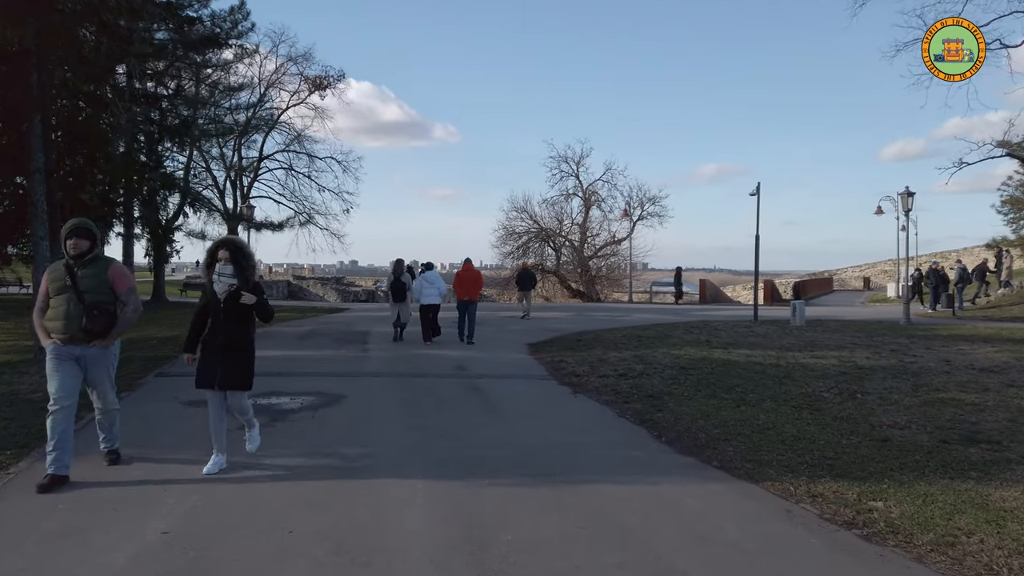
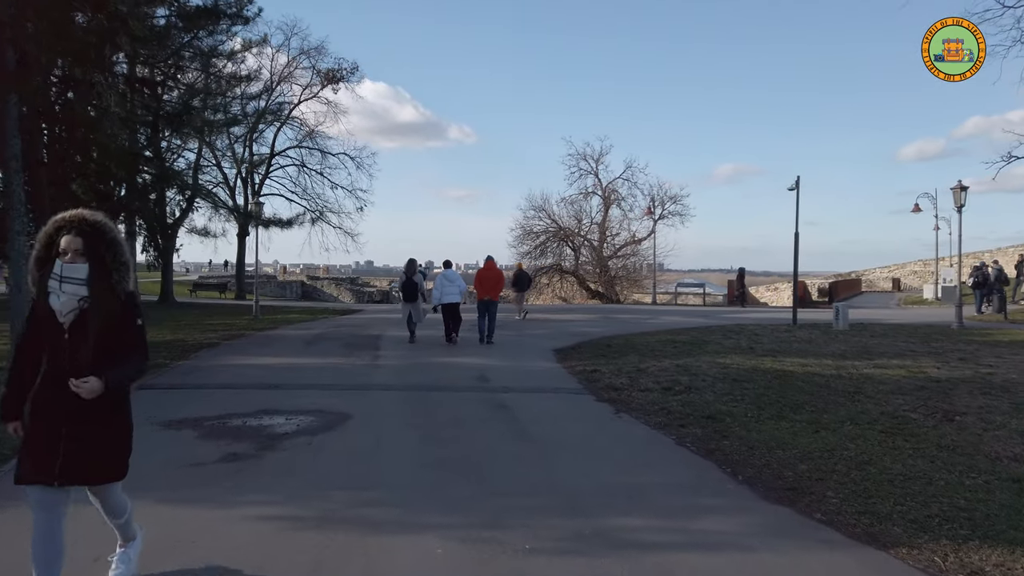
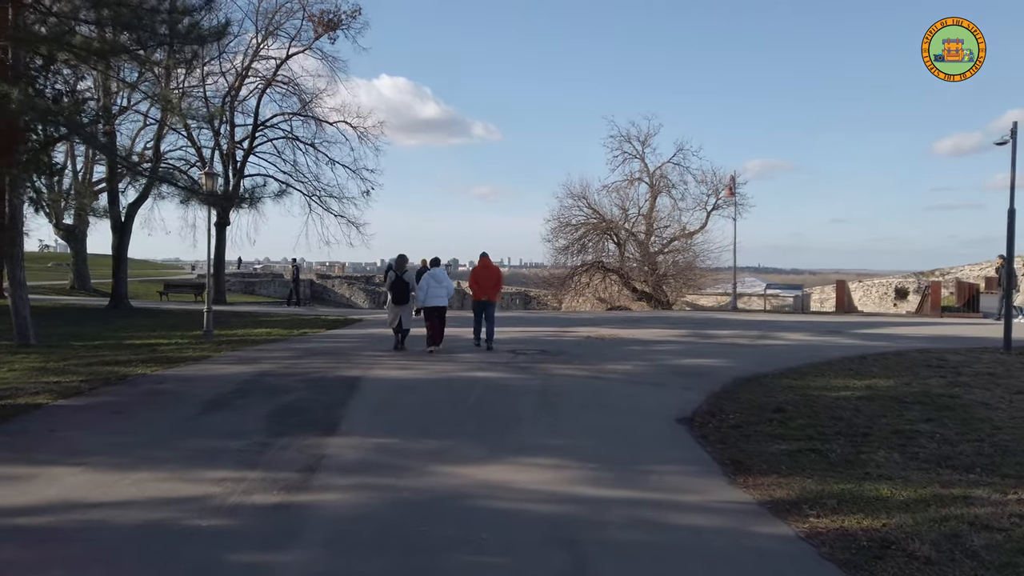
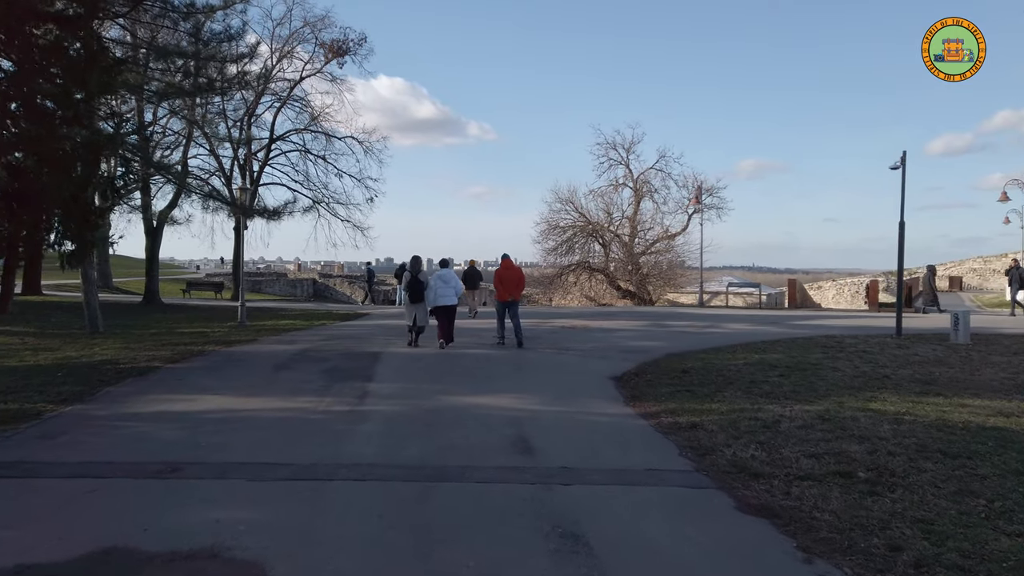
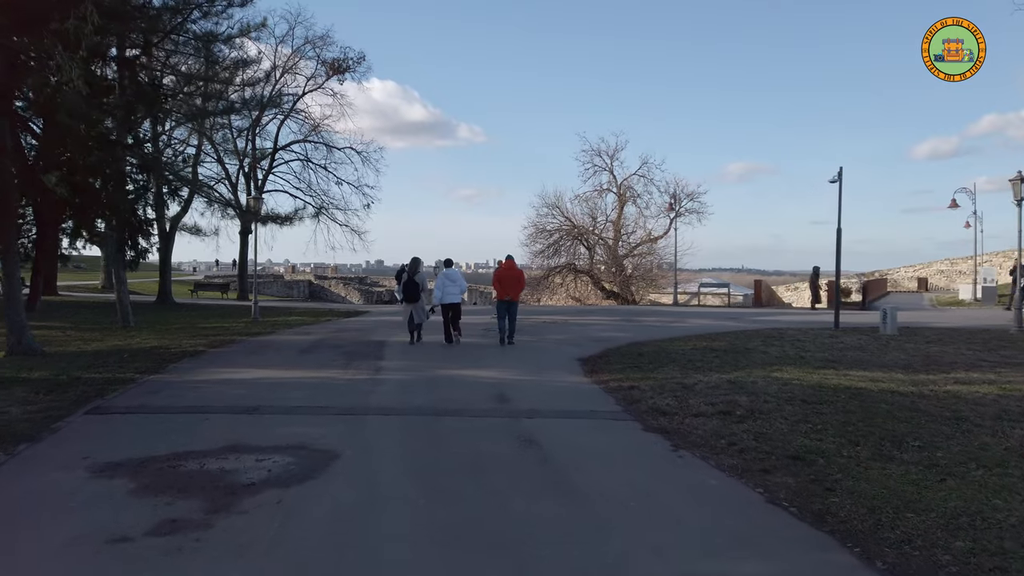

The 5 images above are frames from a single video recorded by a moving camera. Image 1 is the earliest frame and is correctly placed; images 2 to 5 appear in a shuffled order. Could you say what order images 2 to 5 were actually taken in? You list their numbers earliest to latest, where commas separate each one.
2, 5, 4, 3
